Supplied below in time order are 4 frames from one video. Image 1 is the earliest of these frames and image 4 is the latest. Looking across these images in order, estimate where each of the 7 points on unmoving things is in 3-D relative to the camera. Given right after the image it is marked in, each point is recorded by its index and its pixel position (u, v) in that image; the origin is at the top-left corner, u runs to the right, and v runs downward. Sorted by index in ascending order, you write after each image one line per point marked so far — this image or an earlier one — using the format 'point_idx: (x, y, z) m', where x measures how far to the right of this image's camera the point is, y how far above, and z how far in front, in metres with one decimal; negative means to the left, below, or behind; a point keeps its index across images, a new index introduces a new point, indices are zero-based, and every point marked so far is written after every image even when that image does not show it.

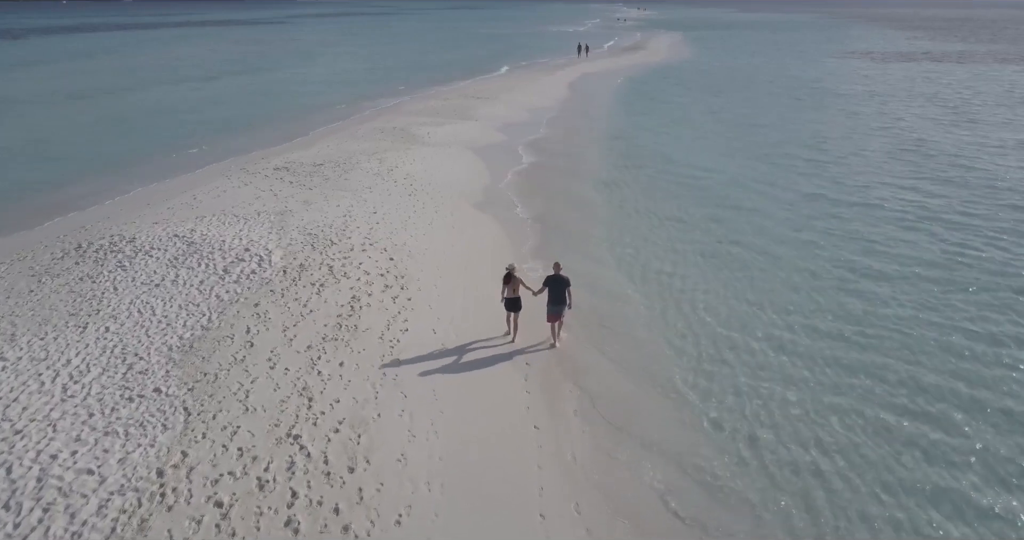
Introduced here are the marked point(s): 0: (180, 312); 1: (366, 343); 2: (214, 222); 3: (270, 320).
0: (-6.6, -0.8, +11.1) m
1: (-2.8, -1.4, +10.6) m
2: (-8.0, +1.3, +15.2) m
3: (-4.7, -1.0, +11.0) m
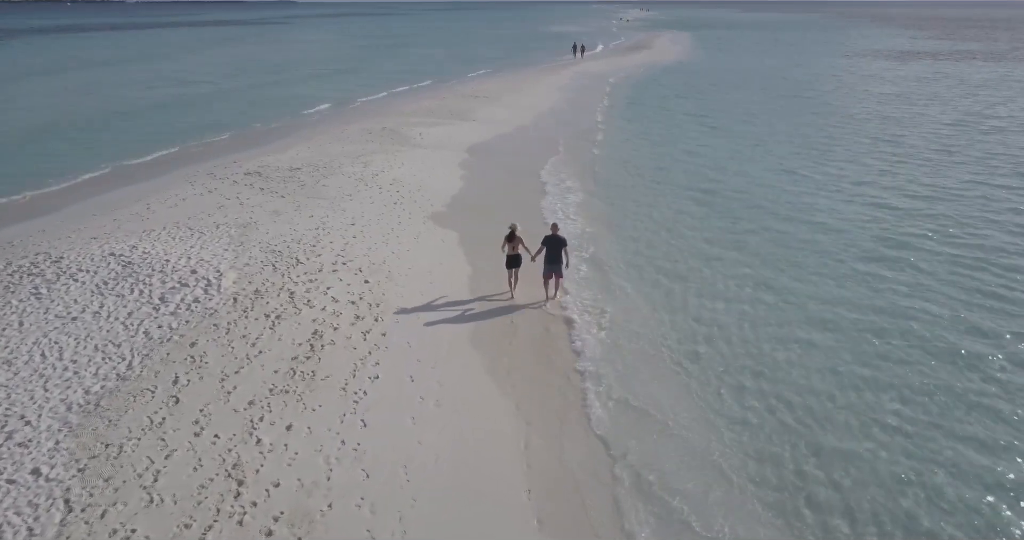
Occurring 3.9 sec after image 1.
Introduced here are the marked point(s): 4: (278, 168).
0: (-6.6, -1.3, +8.9) m
1: (-2.8, -1.9, +8.4) m
2: (-8.1, +0.8, +13.0) m
3: (-4.8, -1.5, +8.8) m
4: (-7.8, +3.4, +18.8) m
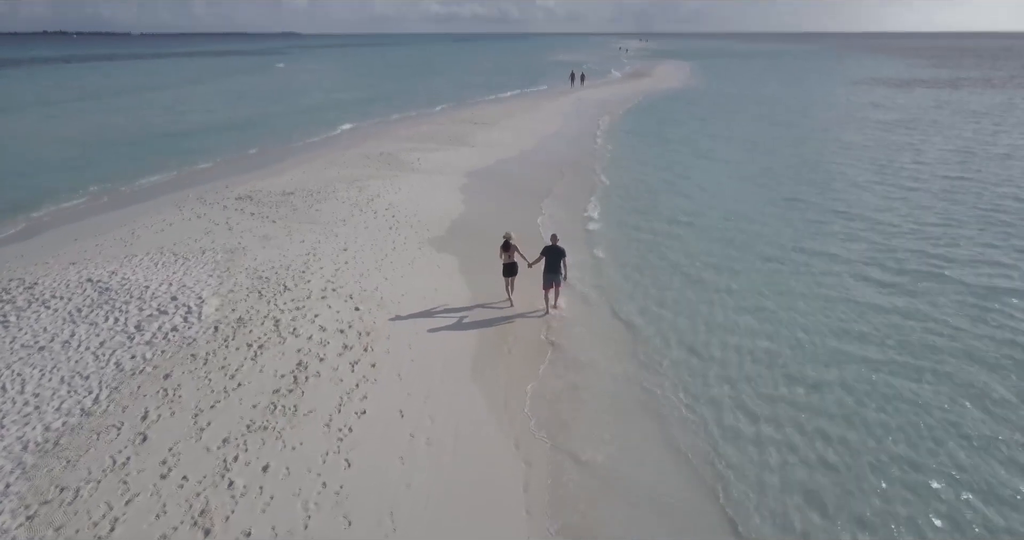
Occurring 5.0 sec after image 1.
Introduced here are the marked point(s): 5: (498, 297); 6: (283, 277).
0: (-6.7, -1.7, +8.3) m
1: (-2.9, -2.3, +7.8) m
2: (-8.1, +0.2, +12.4) m
3: (-4.8, -1.9, +8.2) m
4: (-7.9, +2.5, +18.4) m
5: (-0.3, -0.6, +12.2) m
6: (-4.9, -0.1, +12.0) m
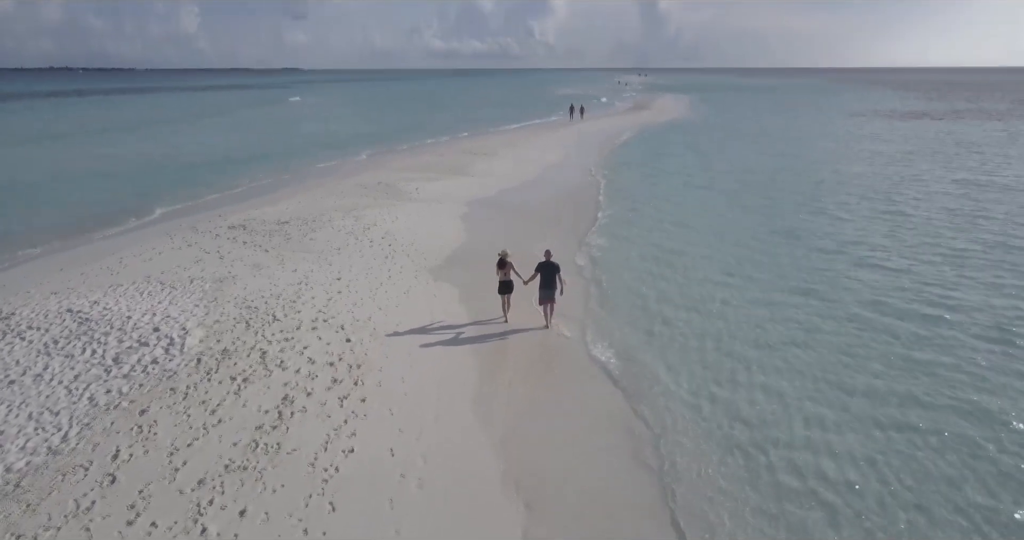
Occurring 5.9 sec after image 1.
0: (-6.7, -2.1, +7.7) m
1: (-2.9, -2.6, +7.2) m
2: (-8.2, -0.5, +12.0) m
3: (-4.8, -2.3, +7.6) m
4: (-8.0, +1.6, +18.1) m
5: (-0.3, -1.2, +11.8) m
6: (-4.9, -0.8, +11.5) m
